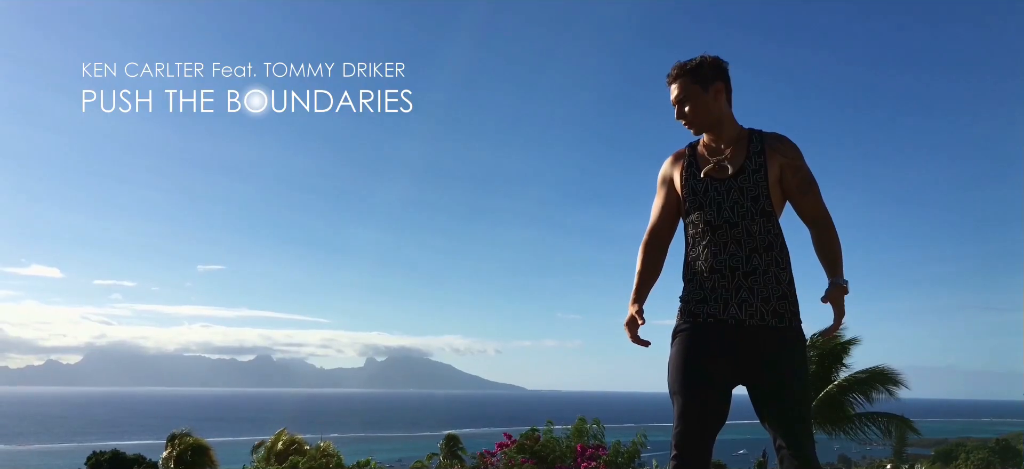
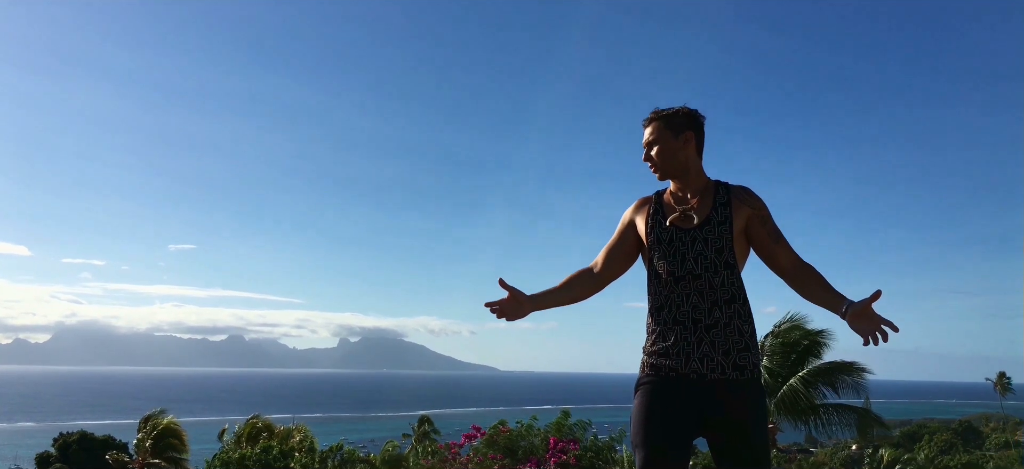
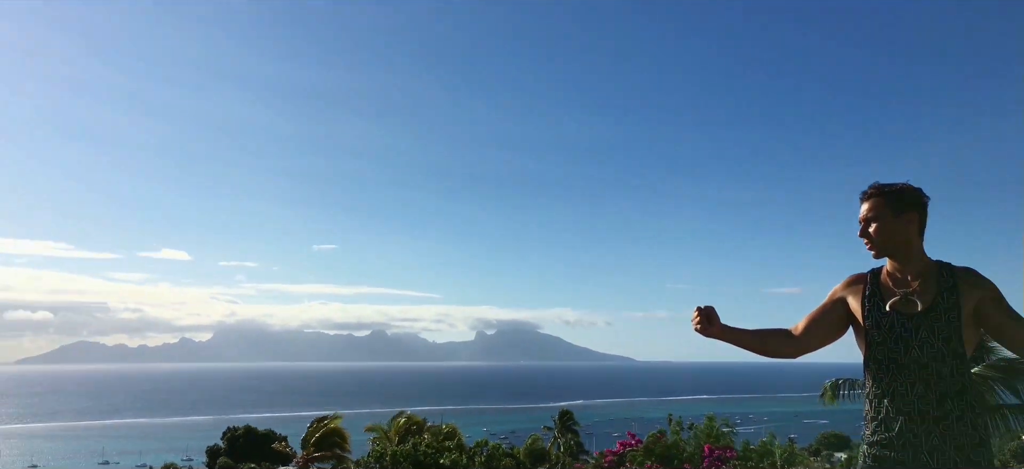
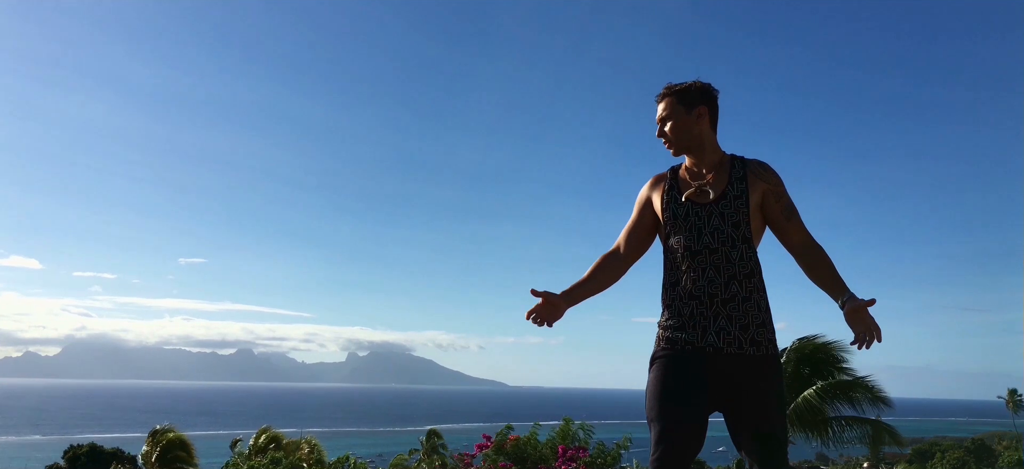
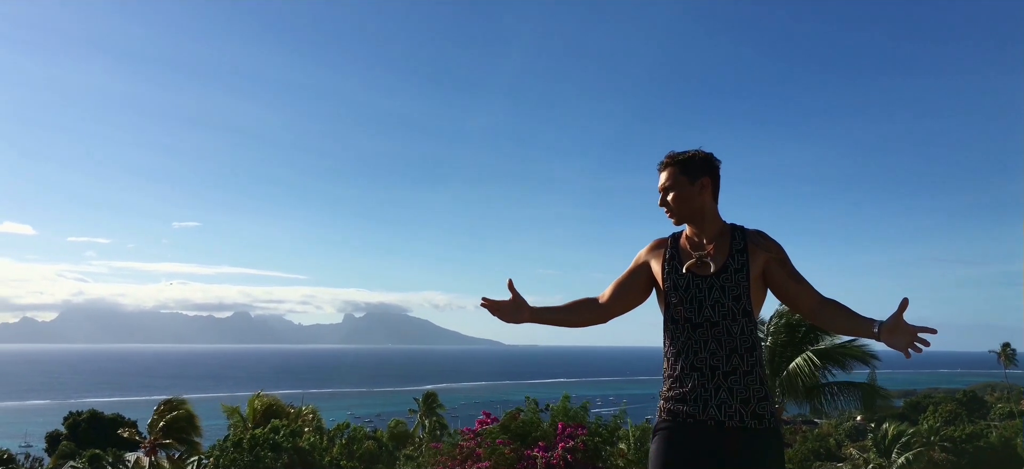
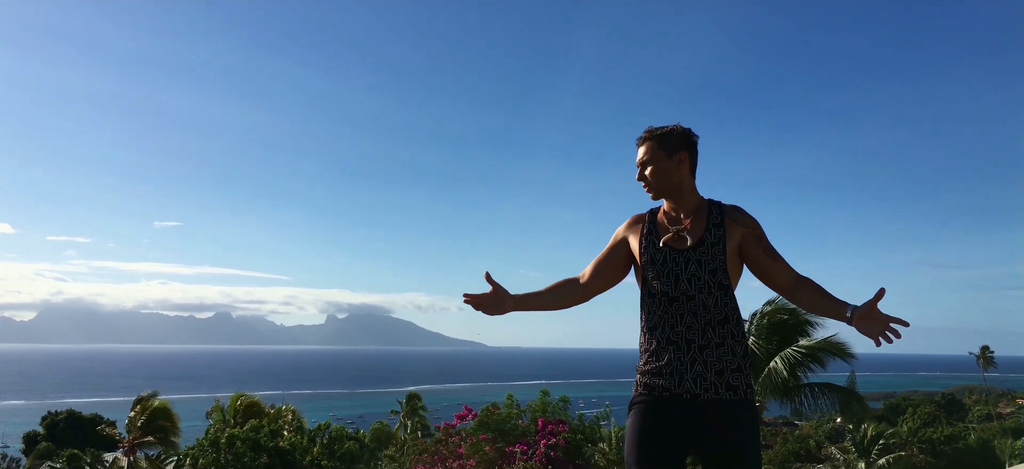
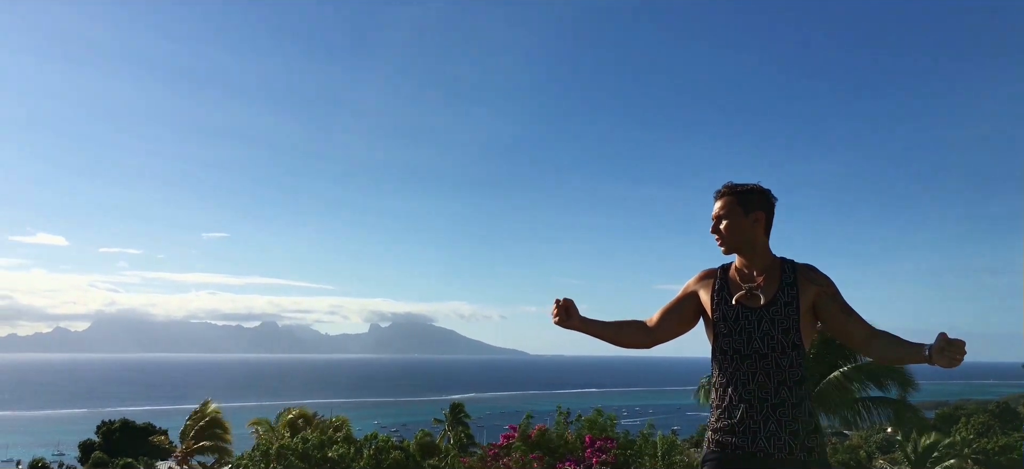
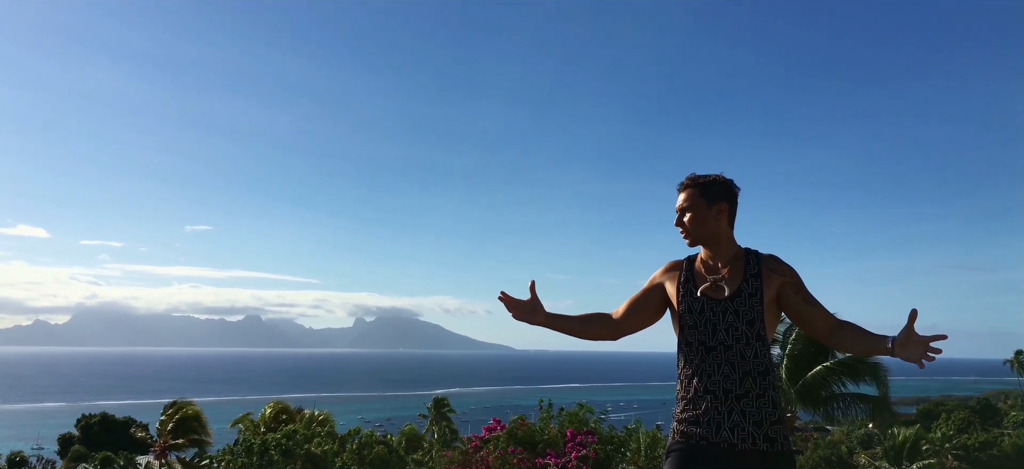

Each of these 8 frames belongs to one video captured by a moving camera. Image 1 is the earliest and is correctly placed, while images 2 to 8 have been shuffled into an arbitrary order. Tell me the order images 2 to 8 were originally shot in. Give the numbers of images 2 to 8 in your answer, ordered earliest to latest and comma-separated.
4, 2, 6, 5, 8, 7, 3
